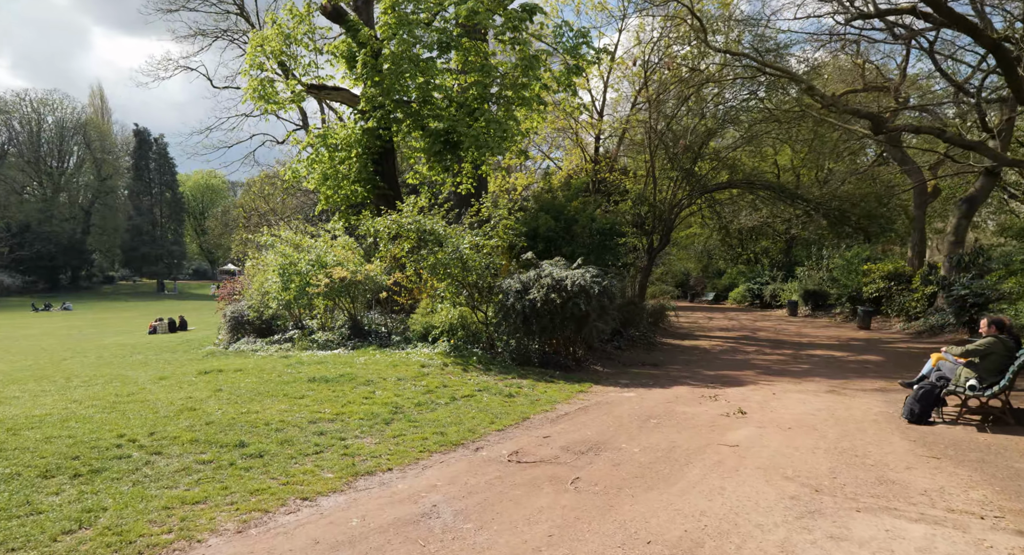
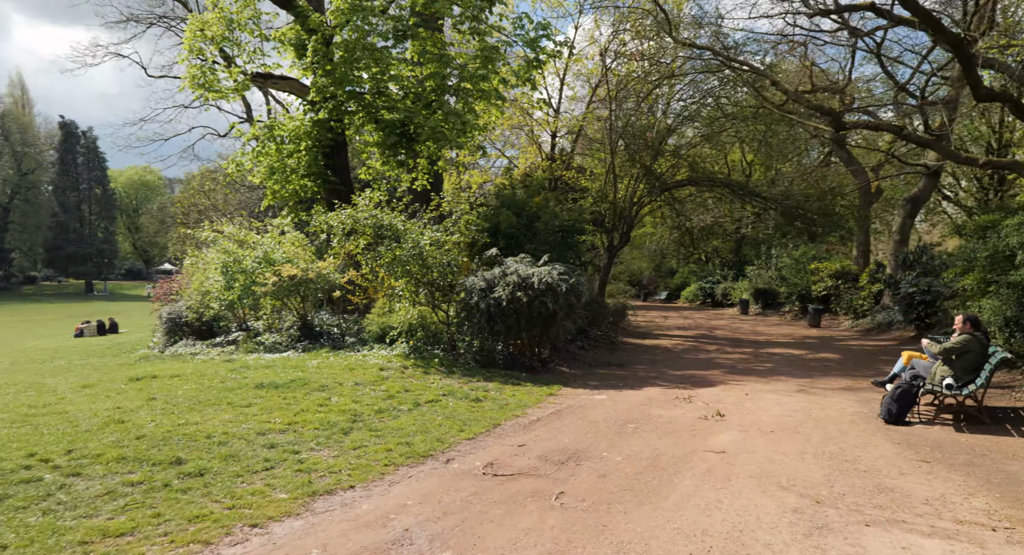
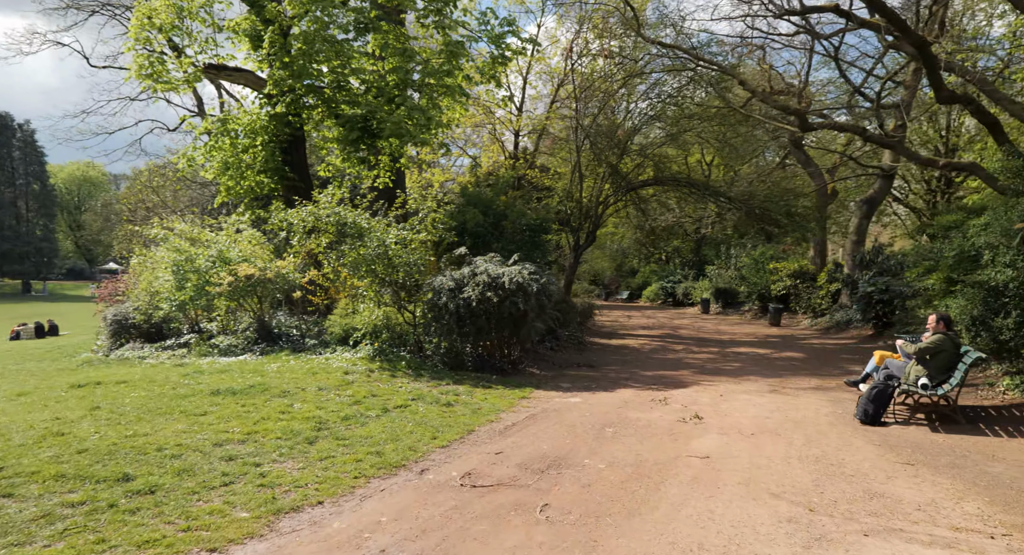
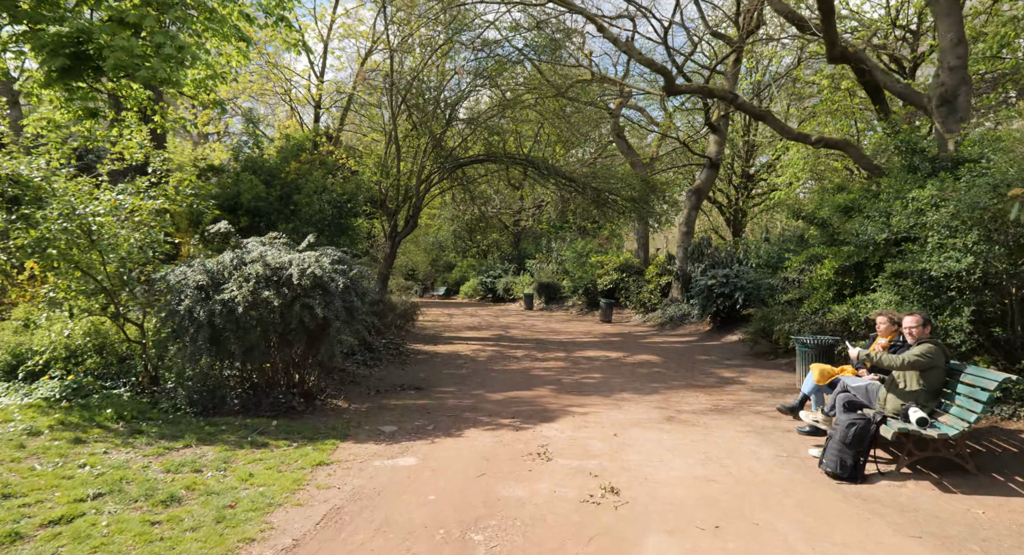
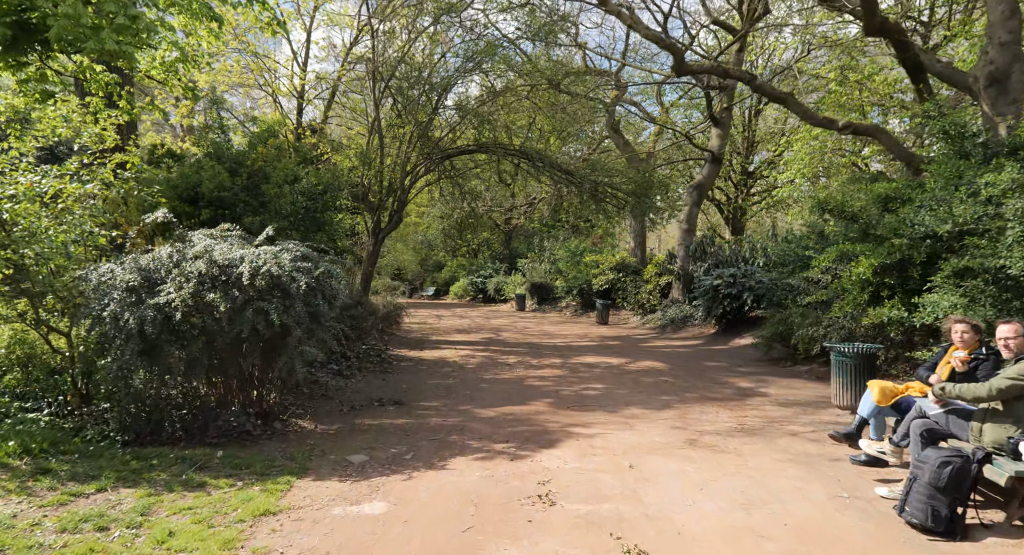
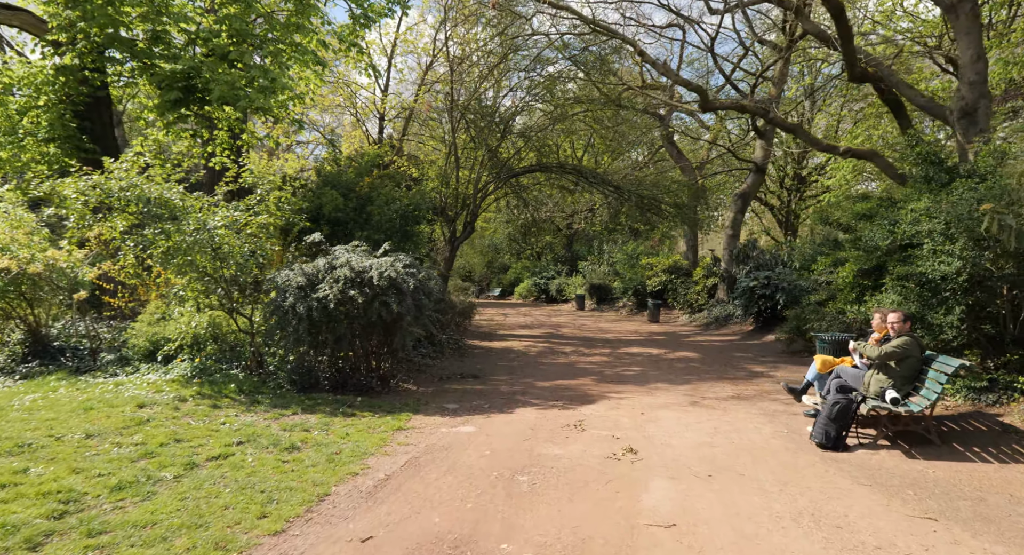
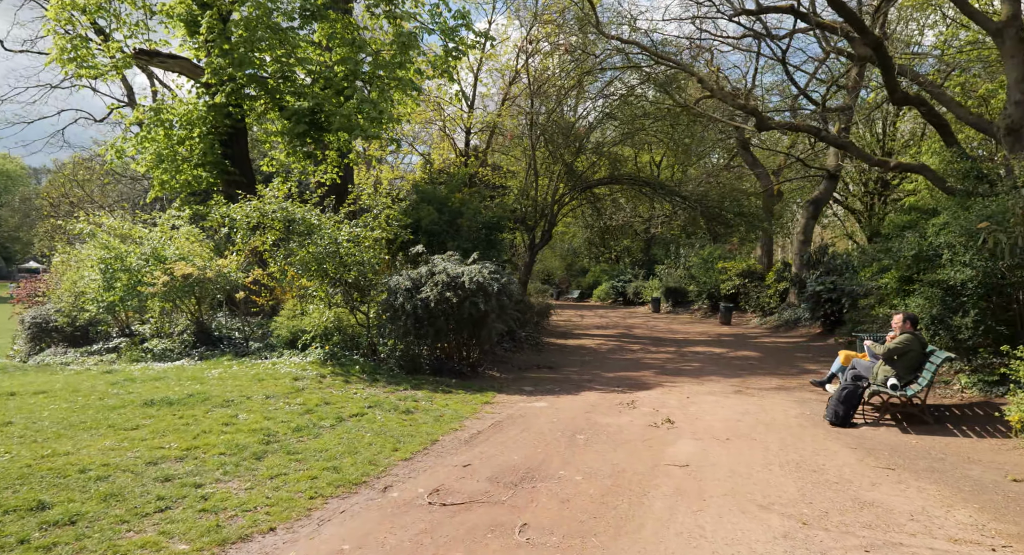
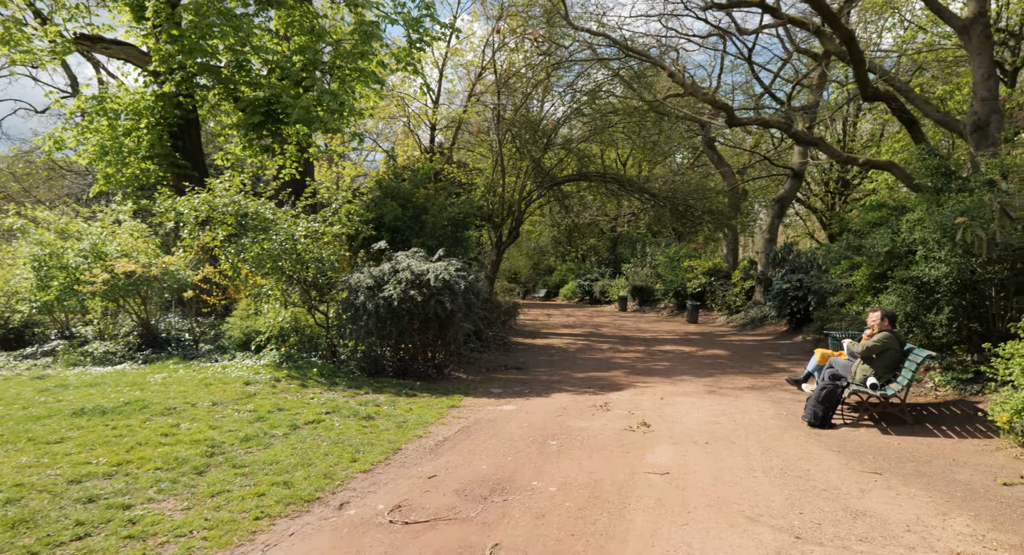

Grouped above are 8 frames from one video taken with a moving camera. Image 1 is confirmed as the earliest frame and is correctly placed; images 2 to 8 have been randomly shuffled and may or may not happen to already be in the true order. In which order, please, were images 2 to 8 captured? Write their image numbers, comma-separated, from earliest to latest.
2, 3, 7, 8, 6, 4, 5
